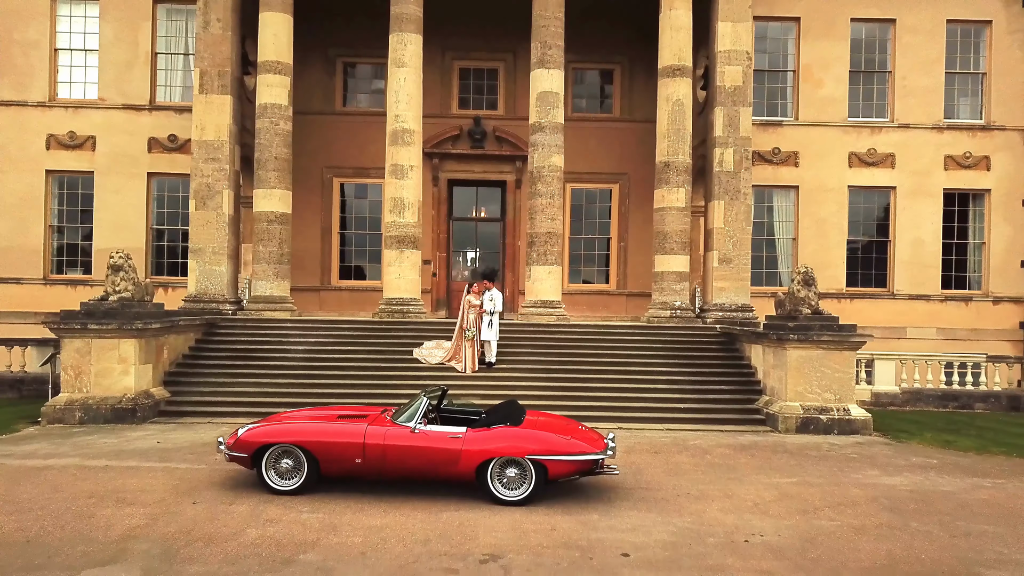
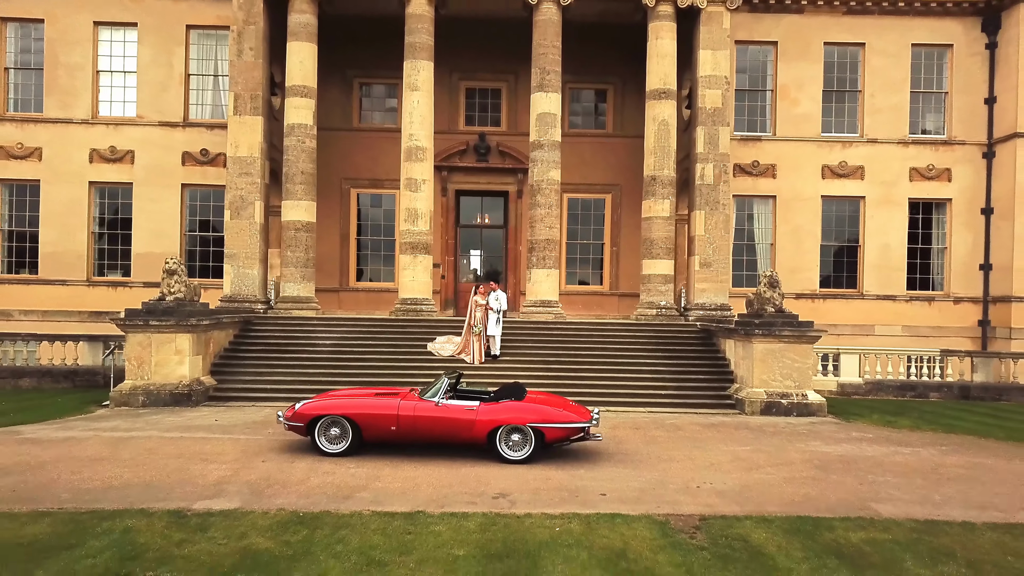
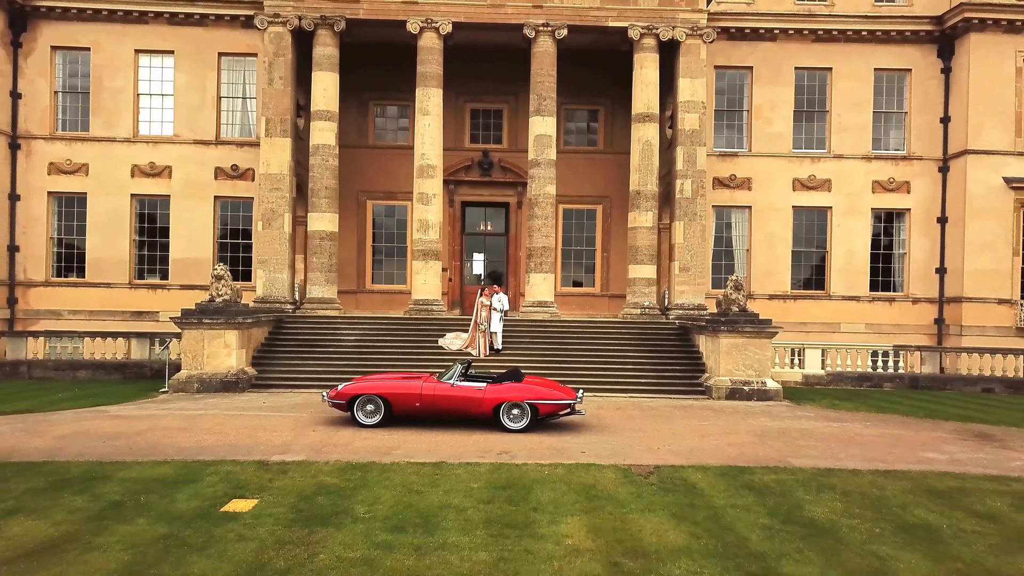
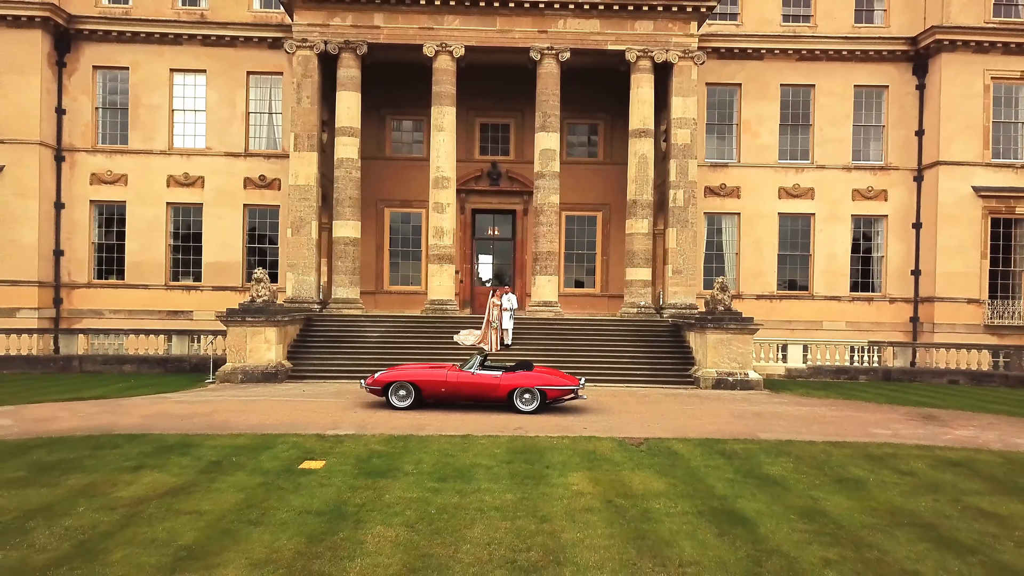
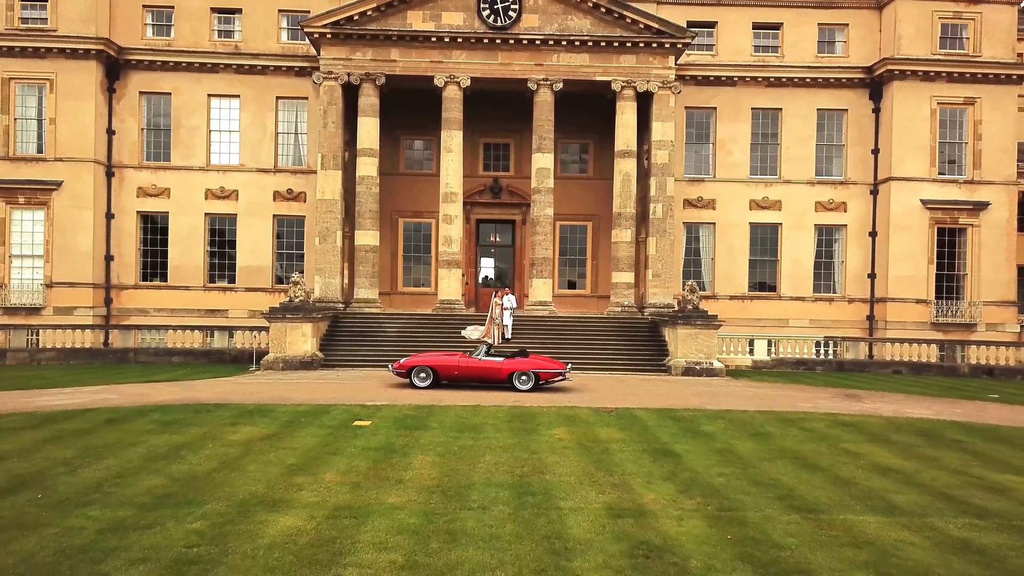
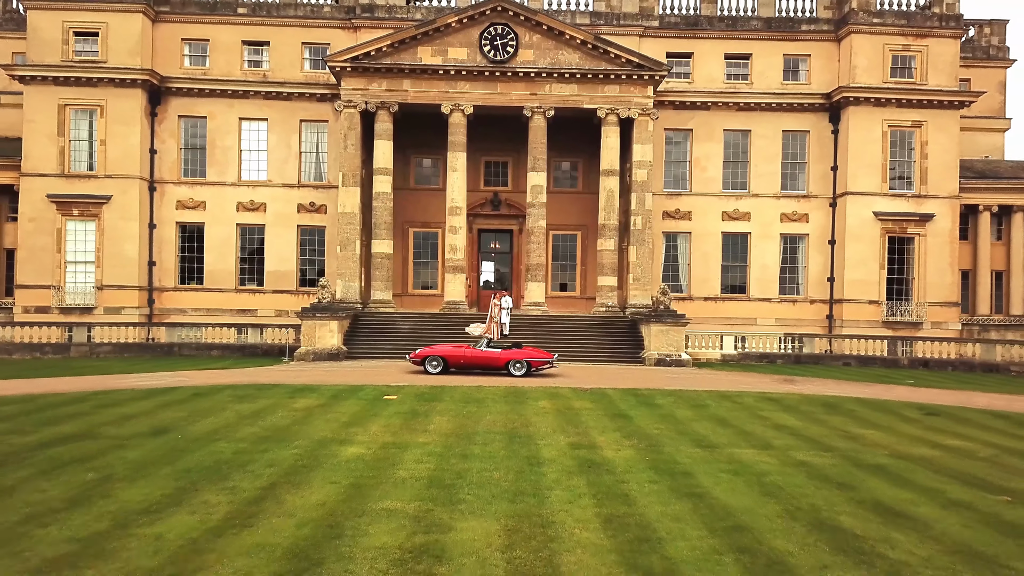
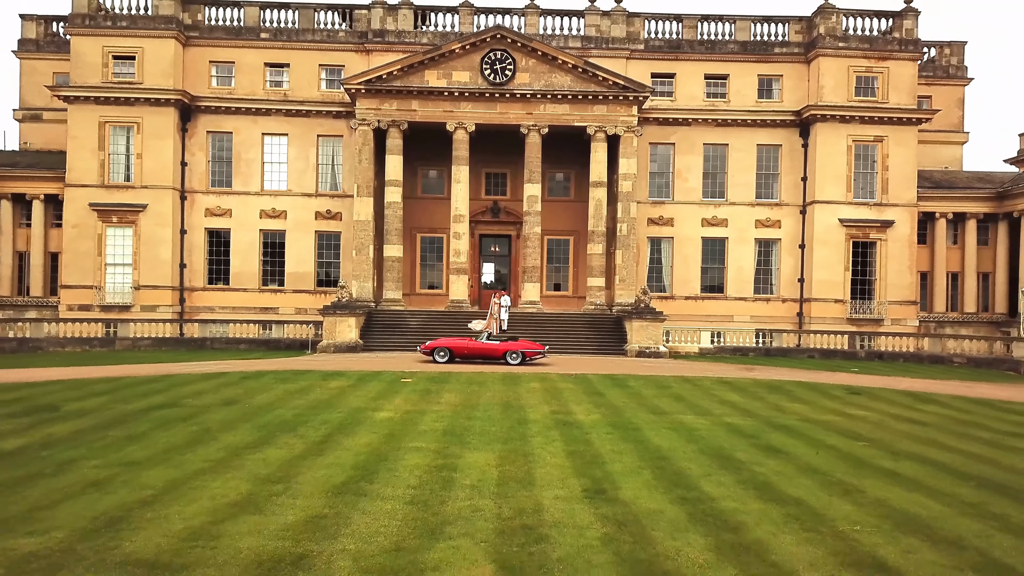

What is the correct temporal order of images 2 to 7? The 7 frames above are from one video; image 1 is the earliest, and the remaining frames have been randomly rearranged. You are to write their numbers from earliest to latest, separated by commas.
2, 3, 4, 5, 6, 7
